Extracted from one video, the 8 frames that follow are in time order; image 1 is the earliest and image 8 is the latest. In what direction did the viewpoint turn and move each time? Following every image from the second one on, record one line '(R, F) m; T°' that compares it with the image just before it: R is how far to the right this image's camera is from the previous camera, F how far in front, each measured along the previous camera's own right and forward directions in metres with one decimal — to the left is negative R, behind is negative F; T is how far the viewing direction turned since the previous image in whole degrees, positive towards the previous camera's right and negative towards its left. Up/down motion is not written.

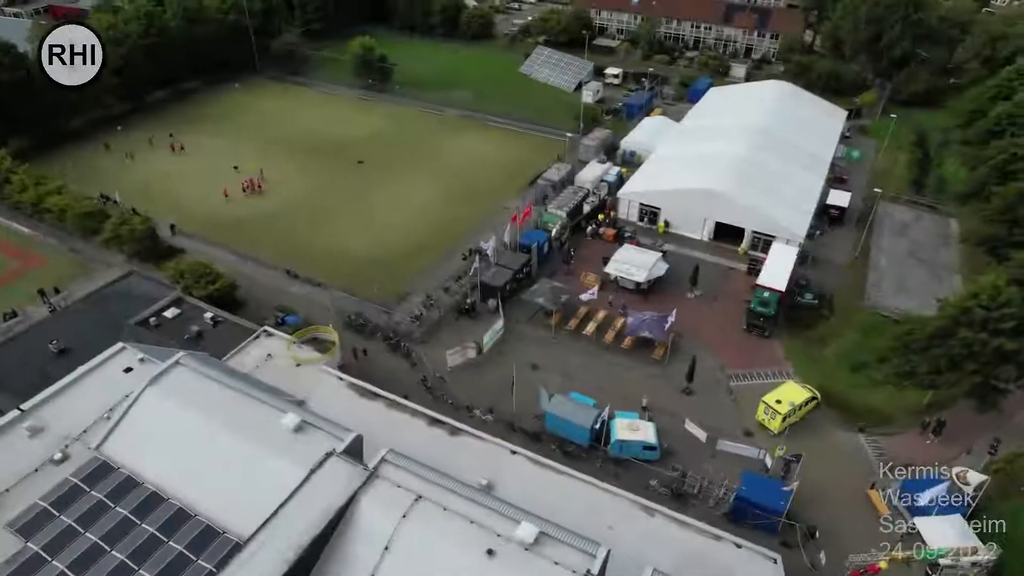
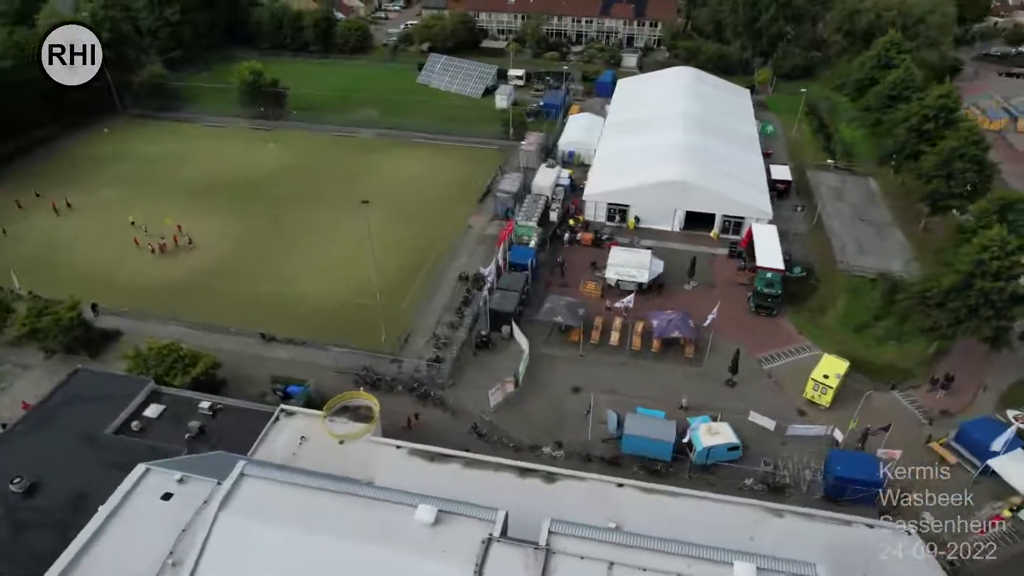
(-7.5, +2.6) m; +13°
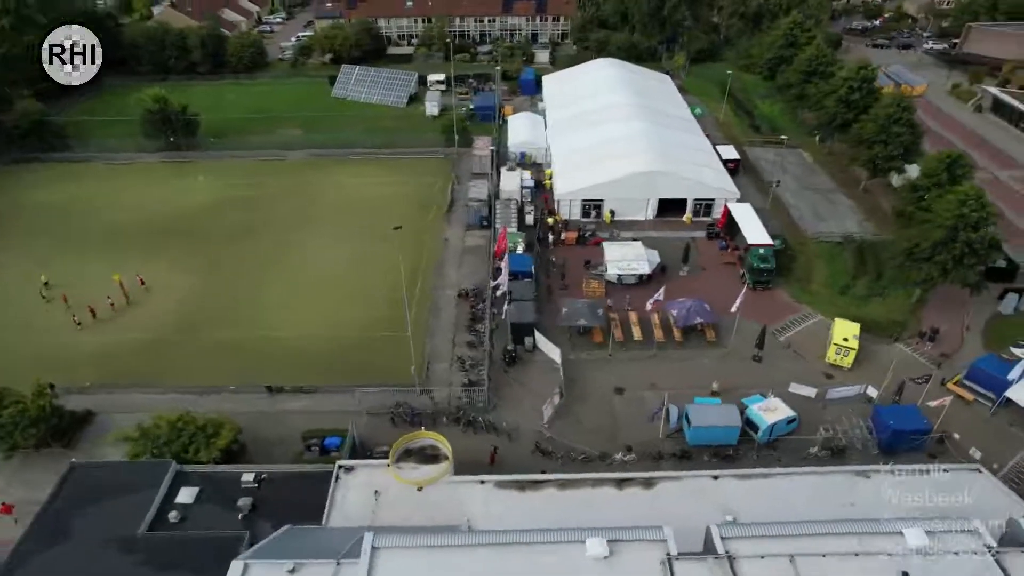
(-6.5, +1.5) m; +11°
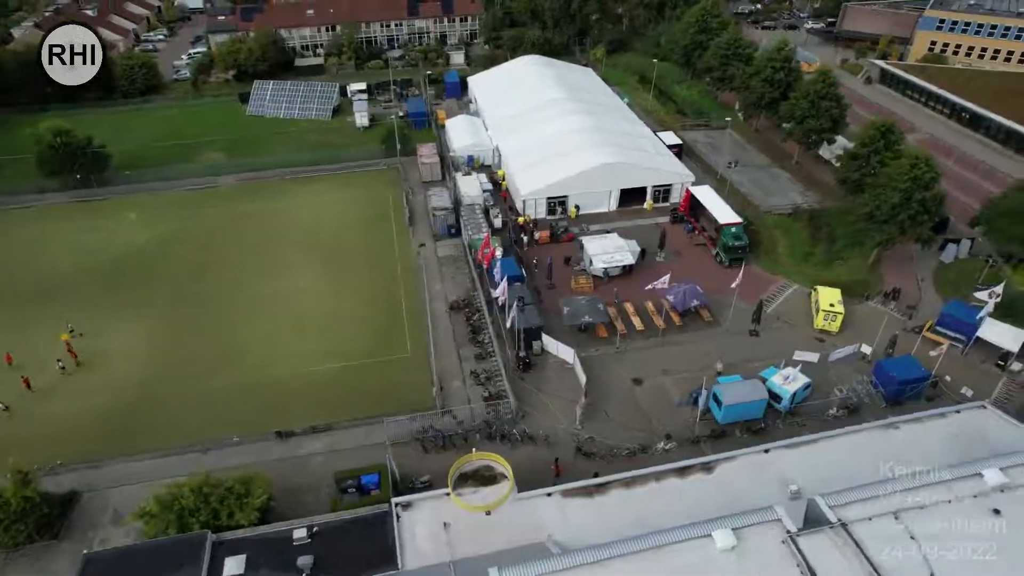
(-5.0, +1.0) m; +9°
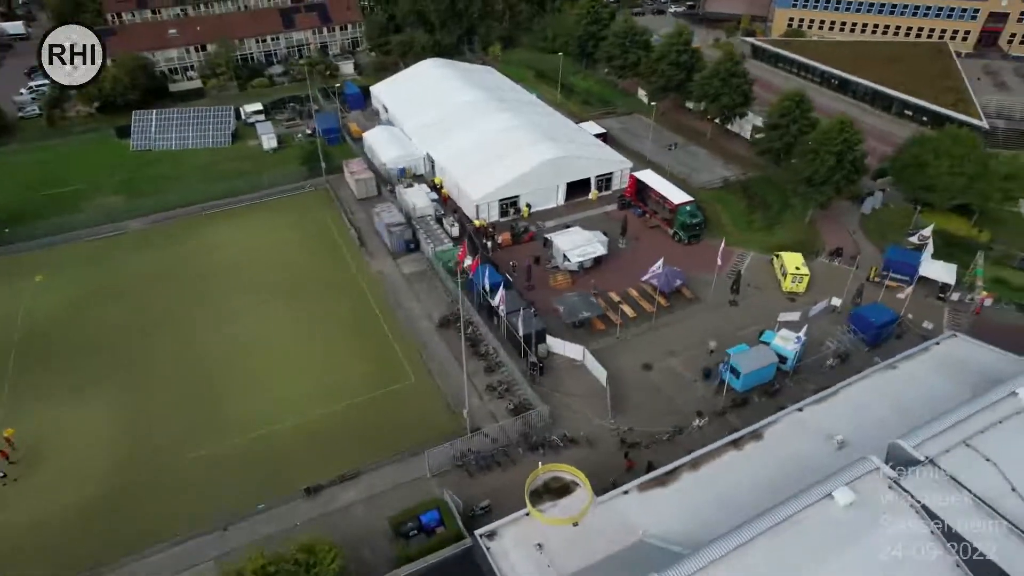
(-5.9, +1.2) m; +12°
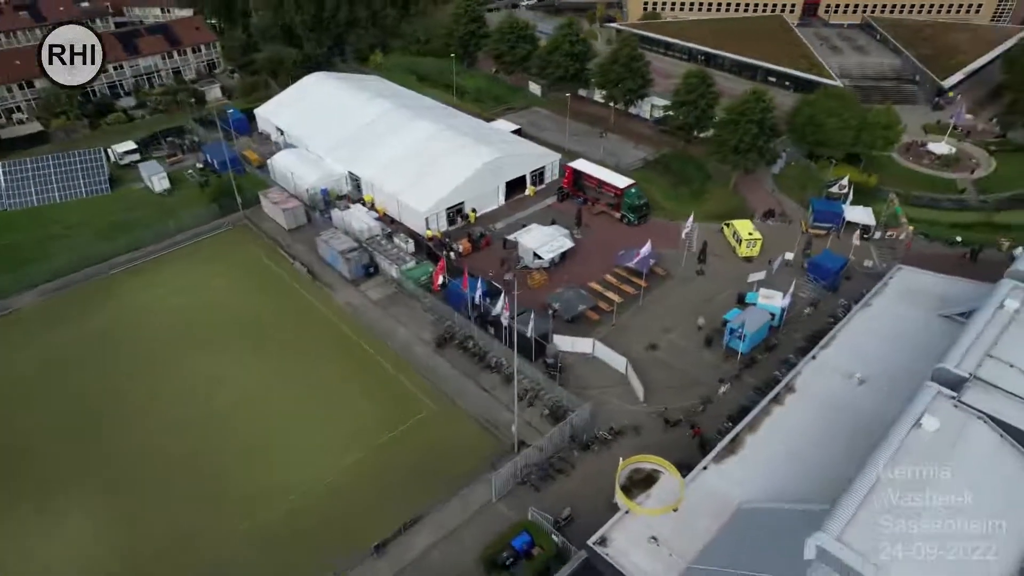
(-6.8, +1.4) m; +13°
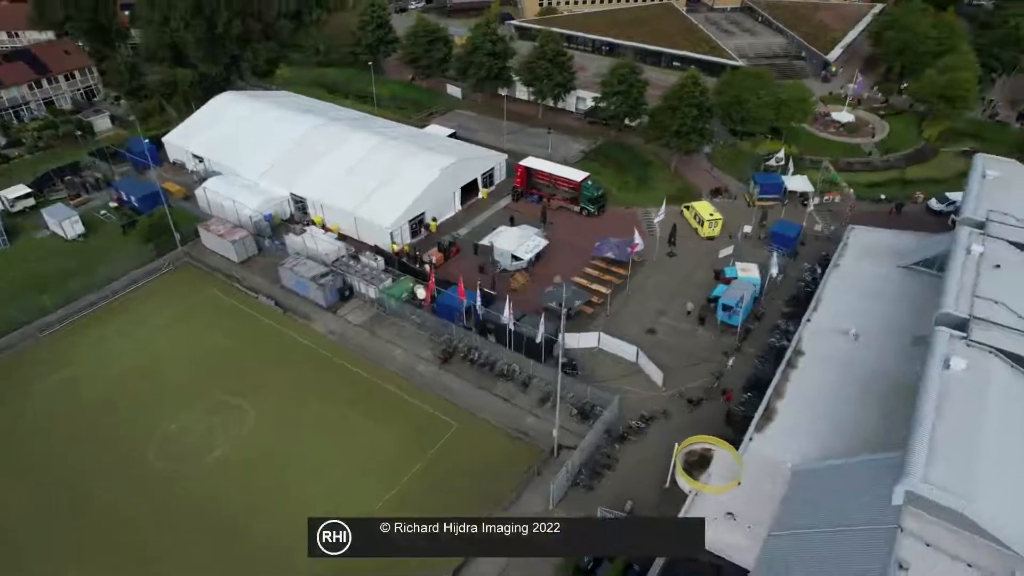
(-5.1, +0.9) m; +10°
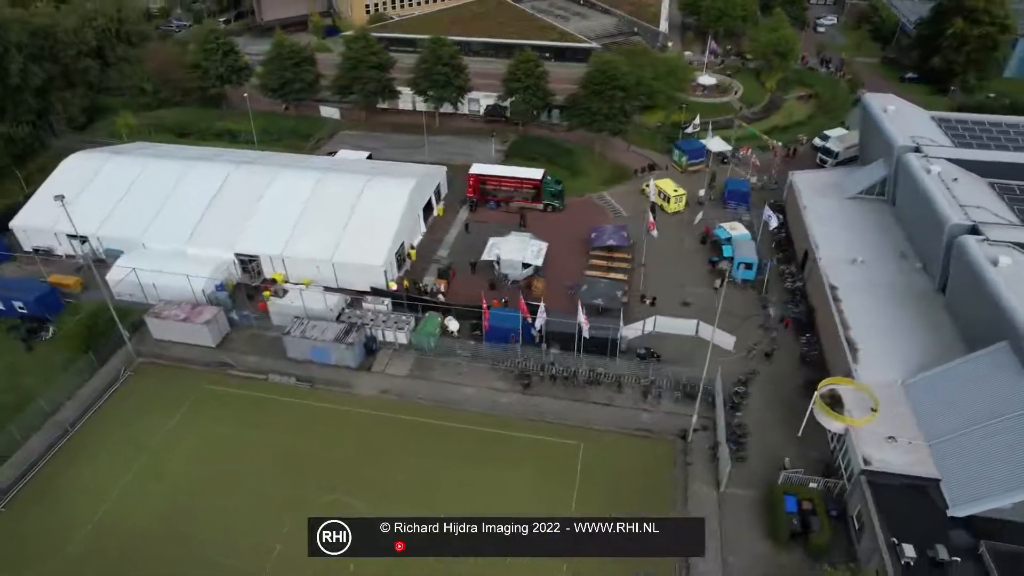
(-11.6, +3.1) m; +18°
